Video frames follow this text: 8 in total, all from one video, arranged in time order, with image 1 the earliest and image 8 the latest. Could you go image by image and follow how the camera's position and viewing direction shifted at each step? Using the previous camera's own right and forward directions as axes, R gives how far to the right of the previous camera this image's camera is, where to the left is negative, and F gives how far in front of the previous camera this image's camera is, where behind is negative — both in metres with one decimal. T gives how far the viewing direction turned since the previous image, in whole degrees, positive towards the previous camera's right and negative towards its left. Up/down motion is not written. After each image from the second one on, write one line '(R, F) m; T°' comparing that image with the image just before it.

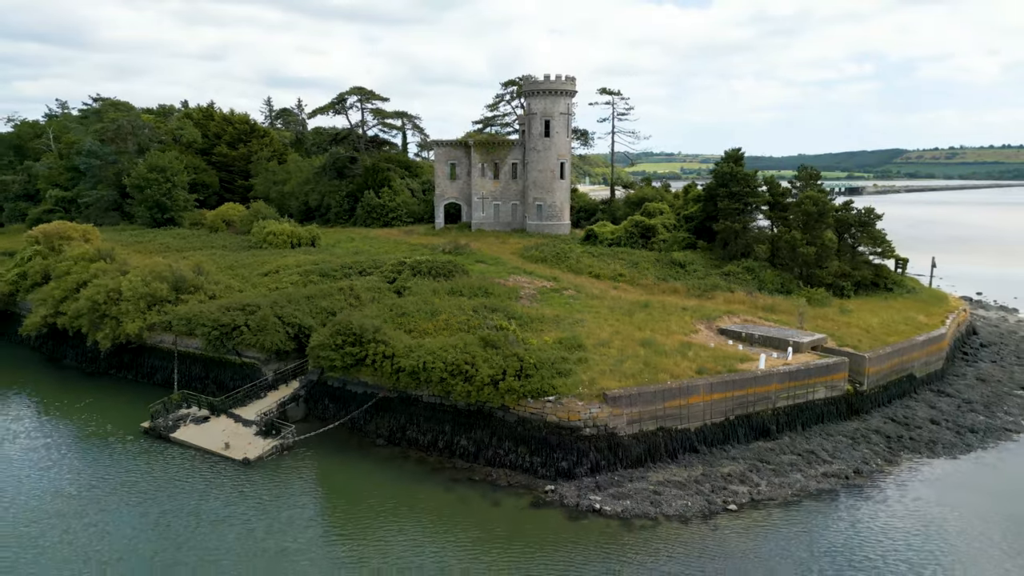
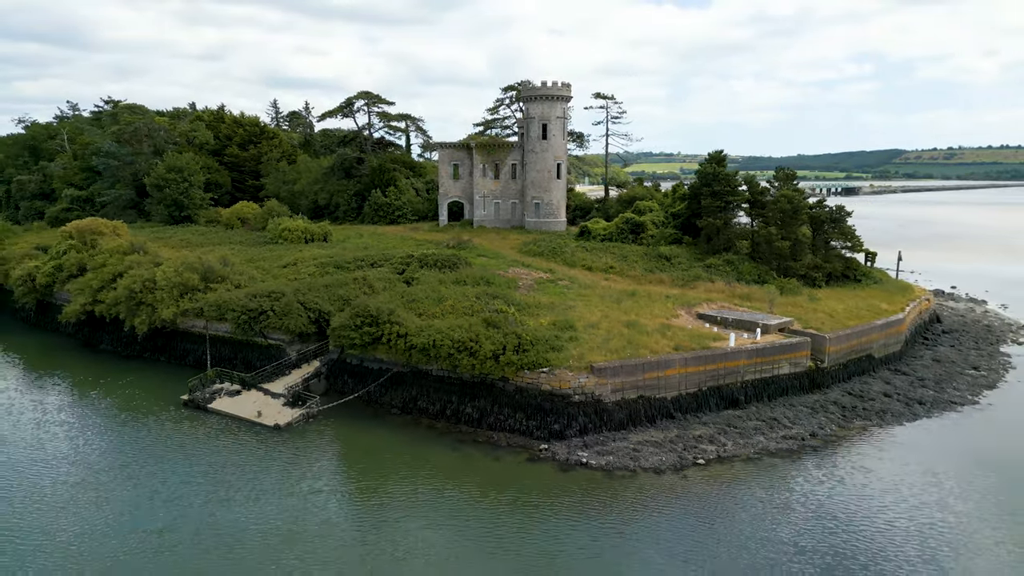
(0.0, -2.9) m; 0°
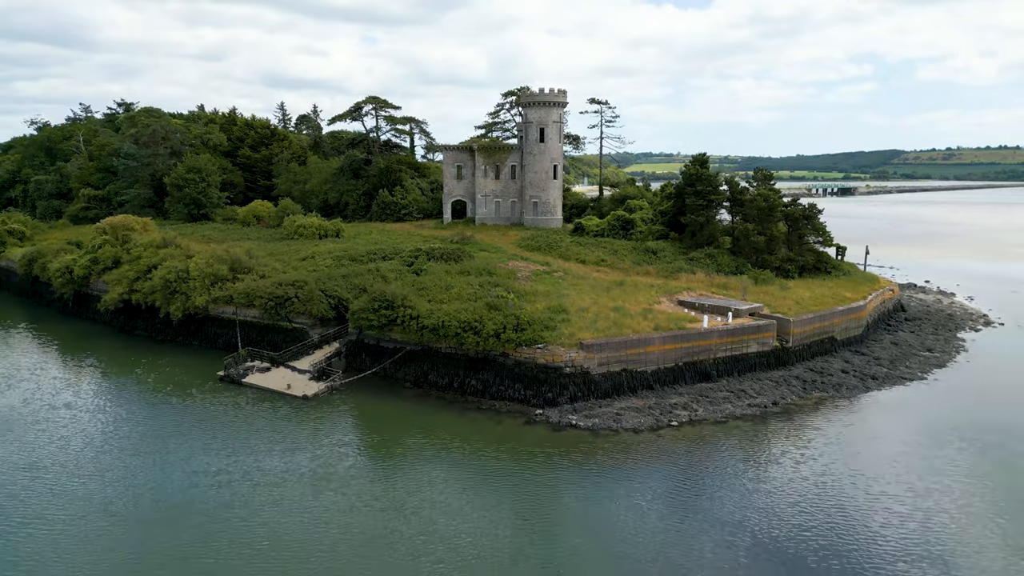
(0.0, -3.4) m; 0°
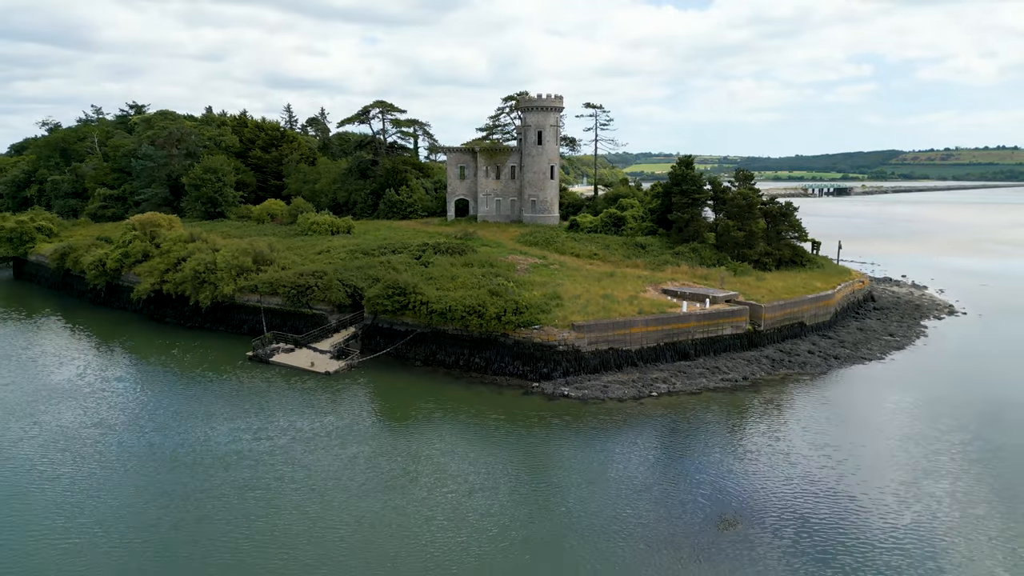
(0.0, -3.4) m; 0°
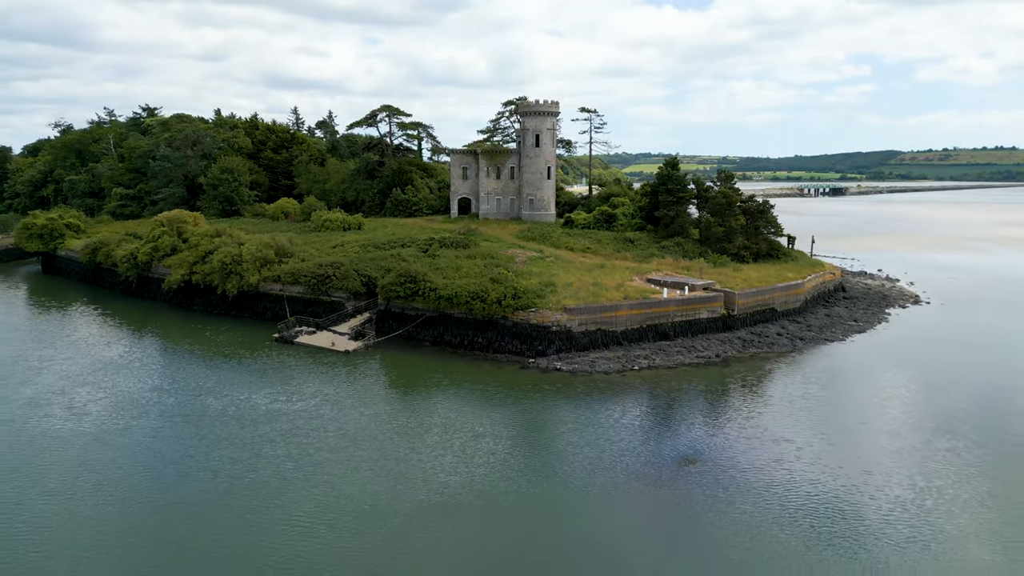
(+0.1, -3.8) m; 0°
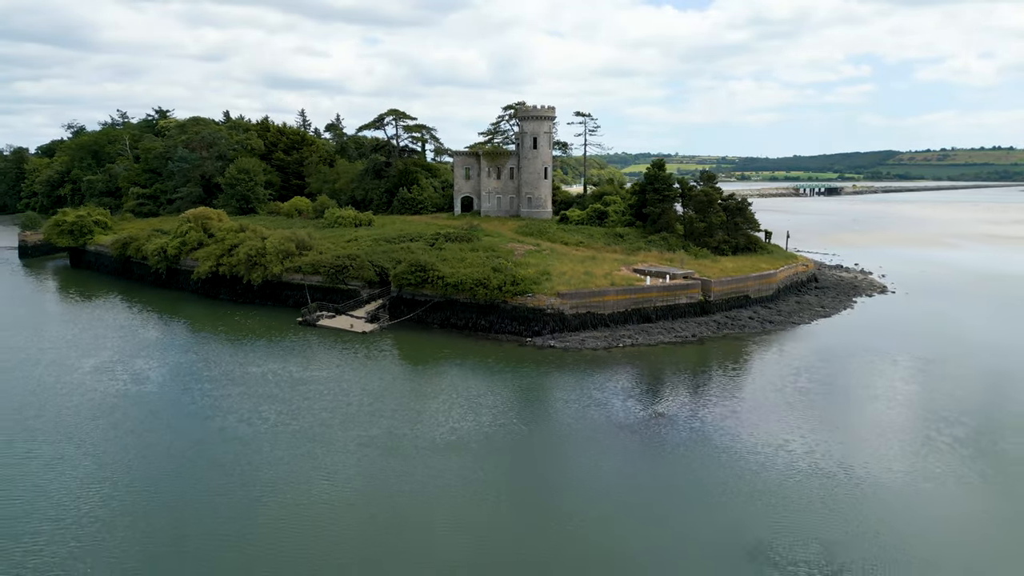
(+0.1, -4.3) m; 0°
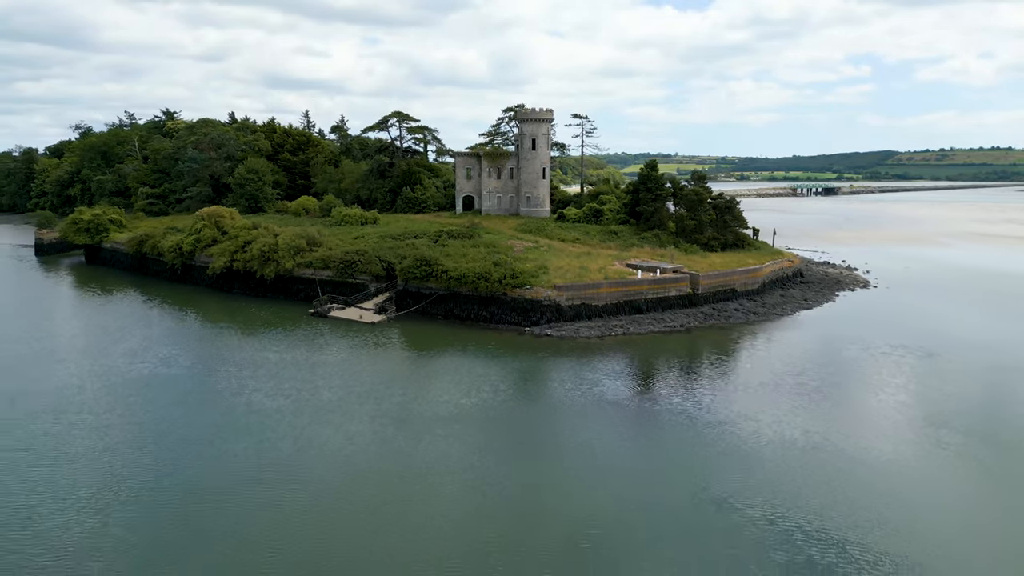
(0.0, -2.6) m; 0°
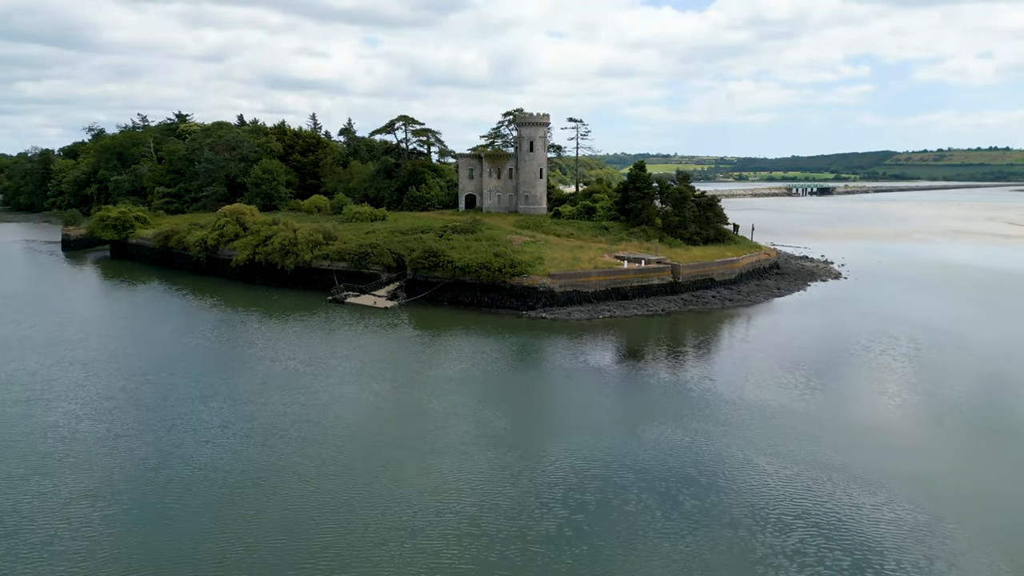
(+0.1, -4.7) m; 0°
